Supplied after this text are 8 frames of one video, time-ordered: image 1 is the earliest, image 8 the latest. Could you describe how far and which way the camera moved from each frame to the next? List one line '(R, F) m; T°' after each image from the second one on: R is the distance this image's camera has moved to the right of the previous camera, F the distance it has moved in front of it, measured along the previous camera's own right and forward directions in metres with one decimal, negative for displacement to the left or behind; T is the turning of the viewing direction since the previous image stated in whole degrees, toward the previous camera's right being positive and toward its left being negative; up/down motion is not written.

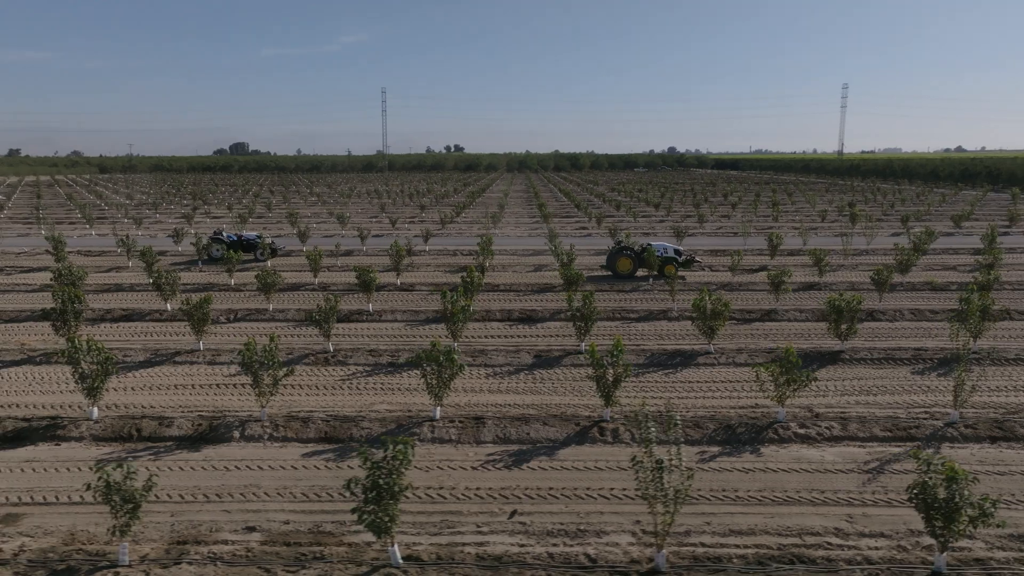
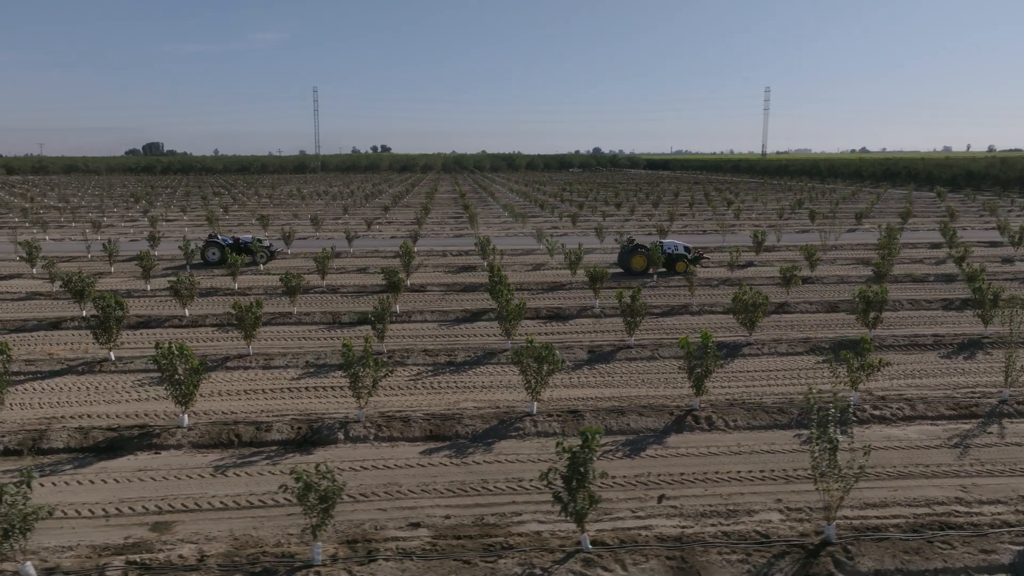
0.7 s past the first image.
(-2.6, -0.2) m; +5°
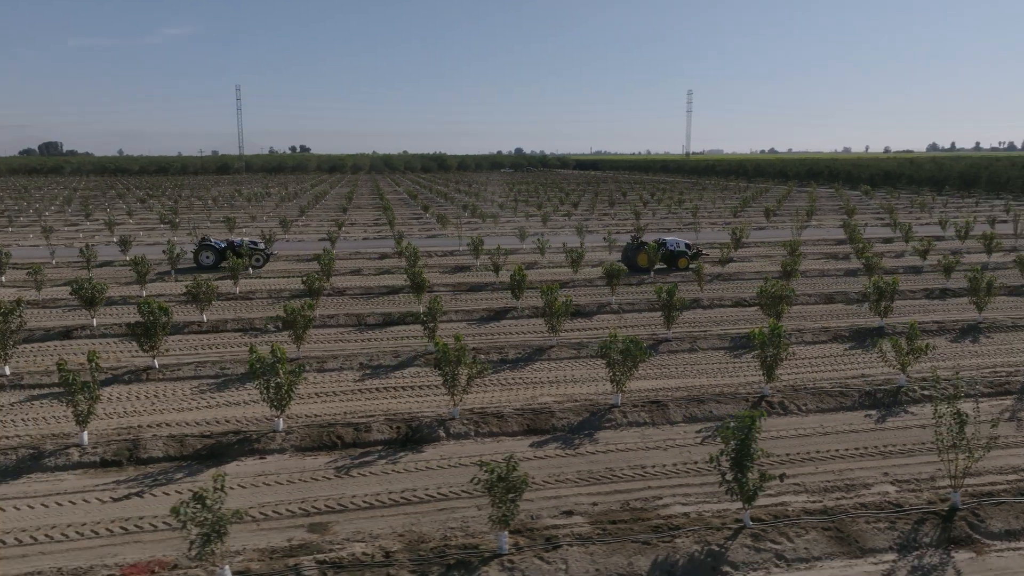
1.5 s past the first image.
(-2.6, -0.2) m; +6°
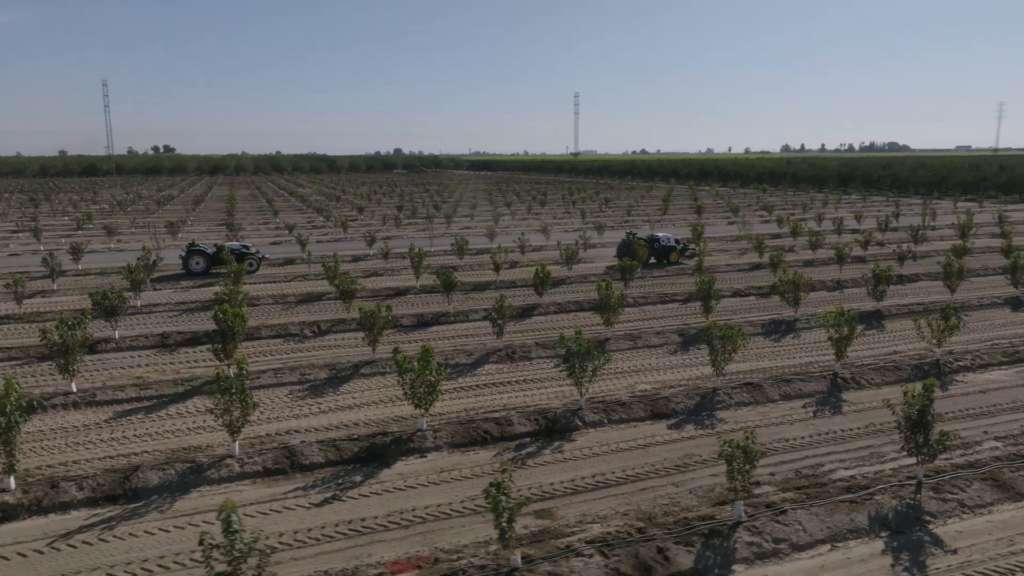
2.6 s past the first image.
(-3.8, -0.2) m; +9°
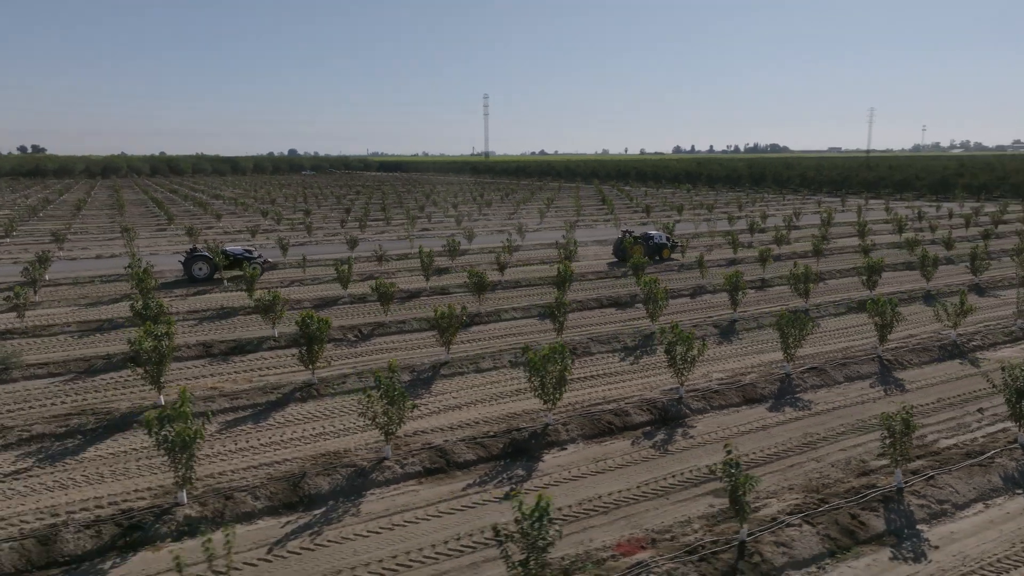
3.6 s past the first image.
(-3.3, -0.2) m; +7°
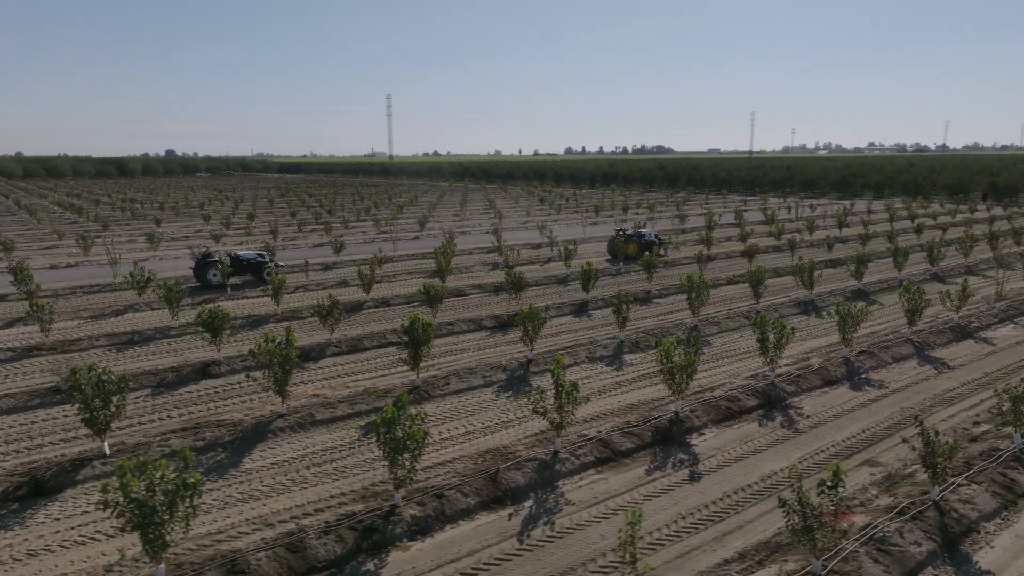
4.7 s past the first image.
(-3.7, -0.2) m; +8°
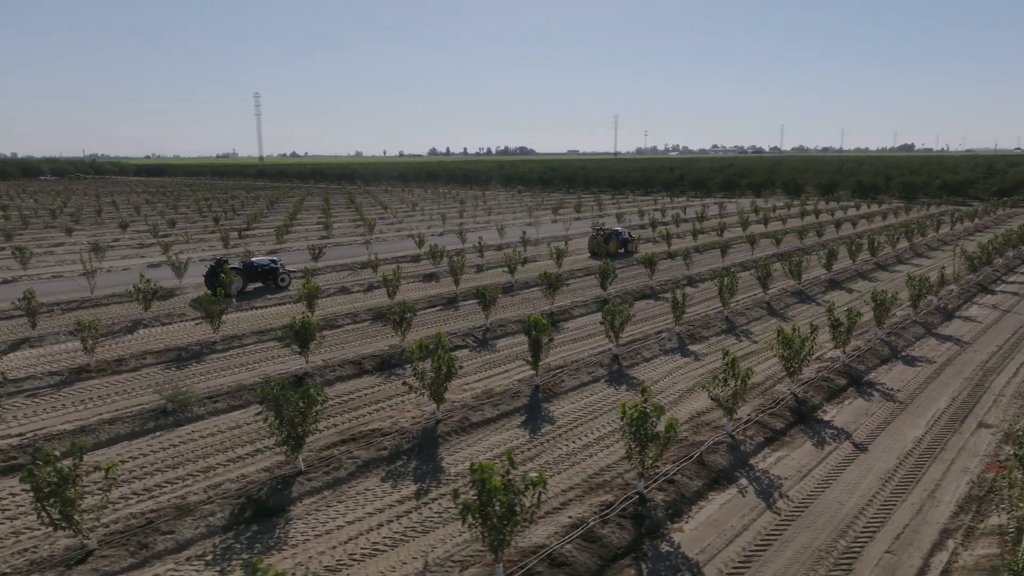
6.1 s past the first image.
(-4.5, -0.1) m; +10°
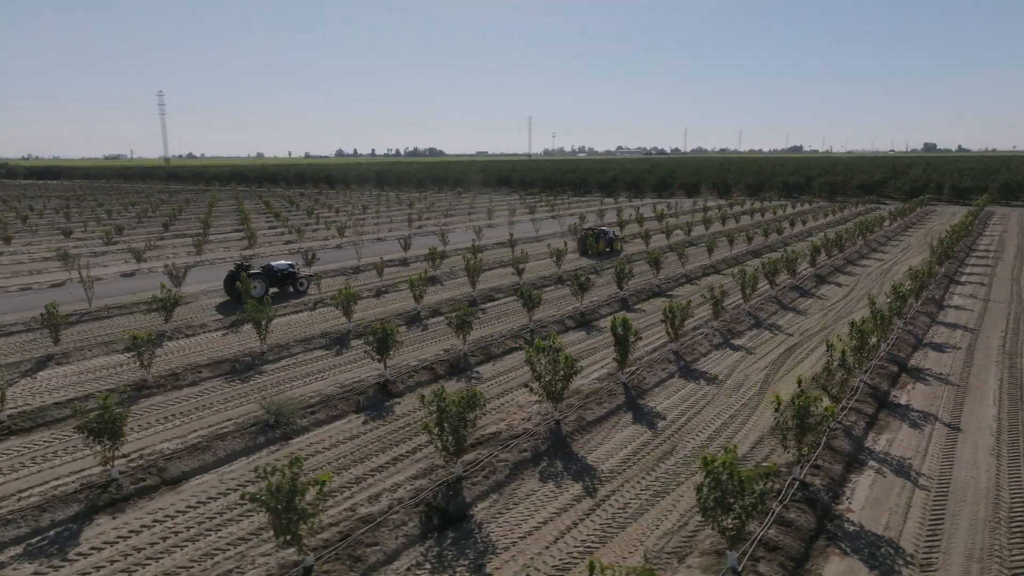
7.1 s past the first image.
(-3.2, 0.0) m; +7°
